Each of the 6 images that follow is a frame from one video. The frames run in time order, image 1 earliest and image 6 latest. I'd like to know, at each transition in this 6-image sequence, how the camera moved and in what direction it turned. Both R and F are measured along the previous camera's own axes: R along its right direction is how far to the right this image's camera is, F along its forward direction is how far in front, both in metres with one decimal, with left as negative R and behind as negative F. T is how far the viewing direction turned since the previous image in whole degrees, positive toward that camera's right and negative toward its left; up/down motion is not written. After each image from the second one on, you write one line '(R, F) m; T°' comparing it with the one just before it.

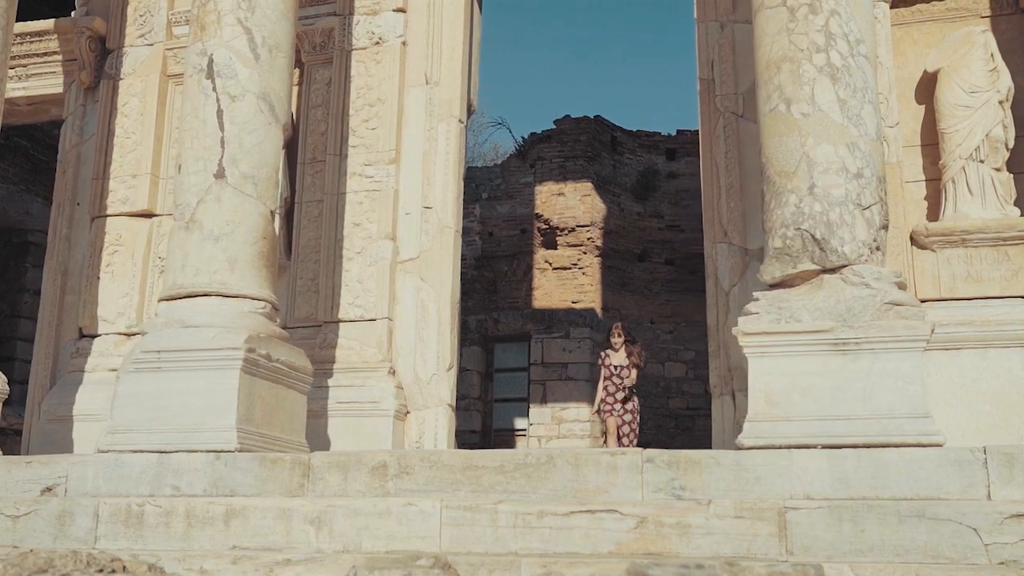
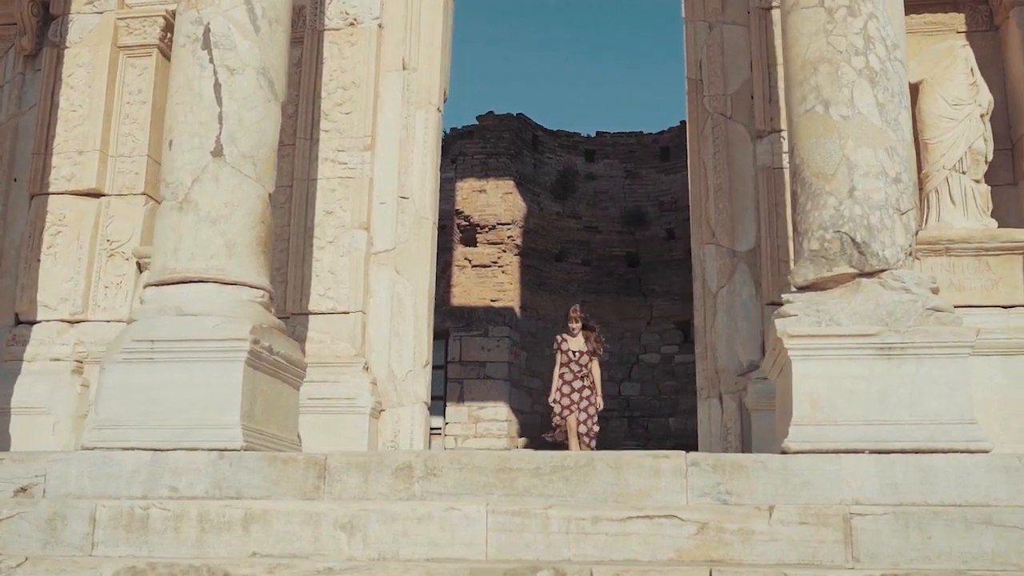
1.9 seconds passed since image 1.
(-0.7, +0.3) m; +7°
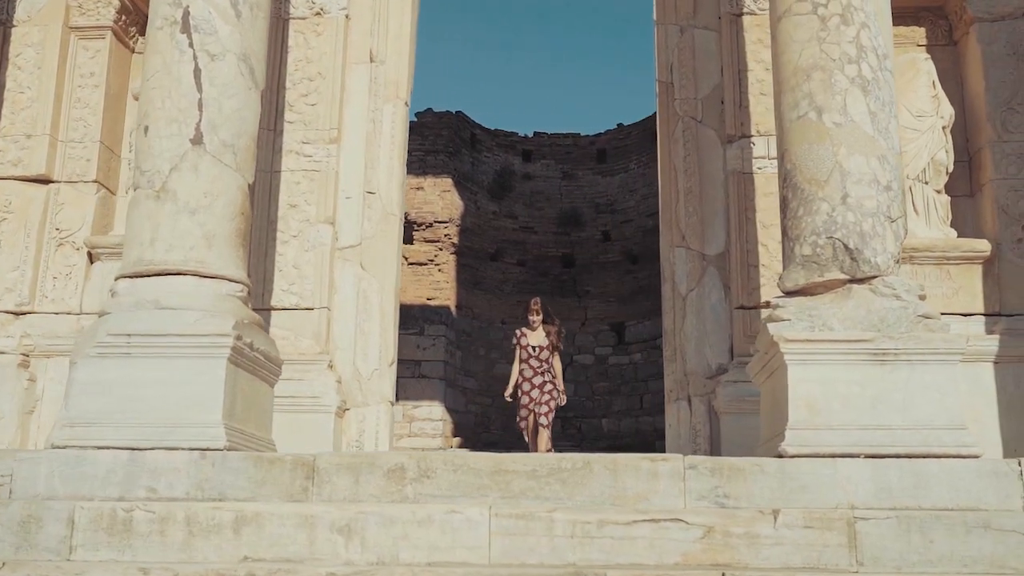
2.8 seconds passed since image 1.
(-0.4, +0.1) m; +5°
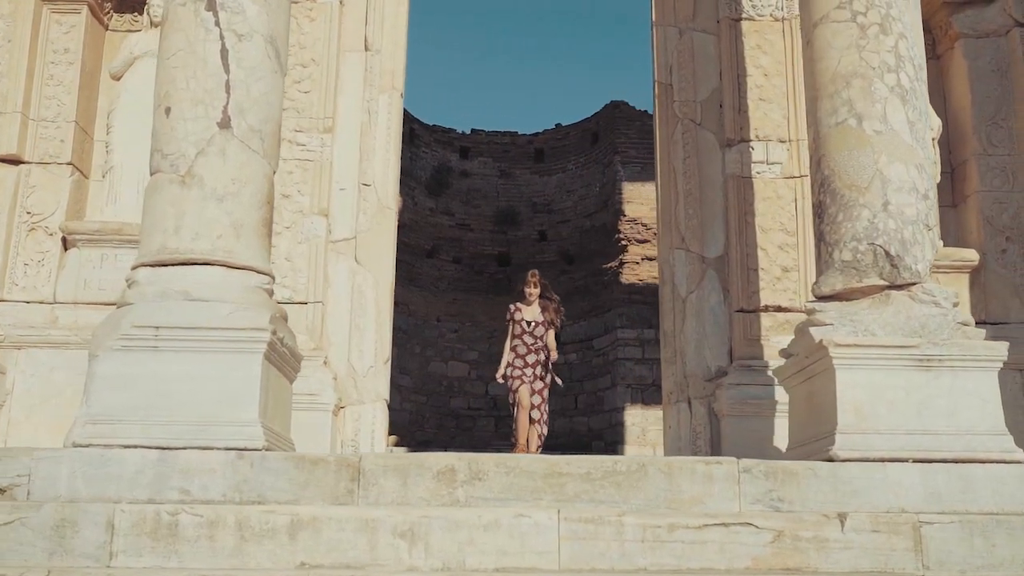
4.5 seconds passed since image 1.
(-0.7, +0.1) m; +6°
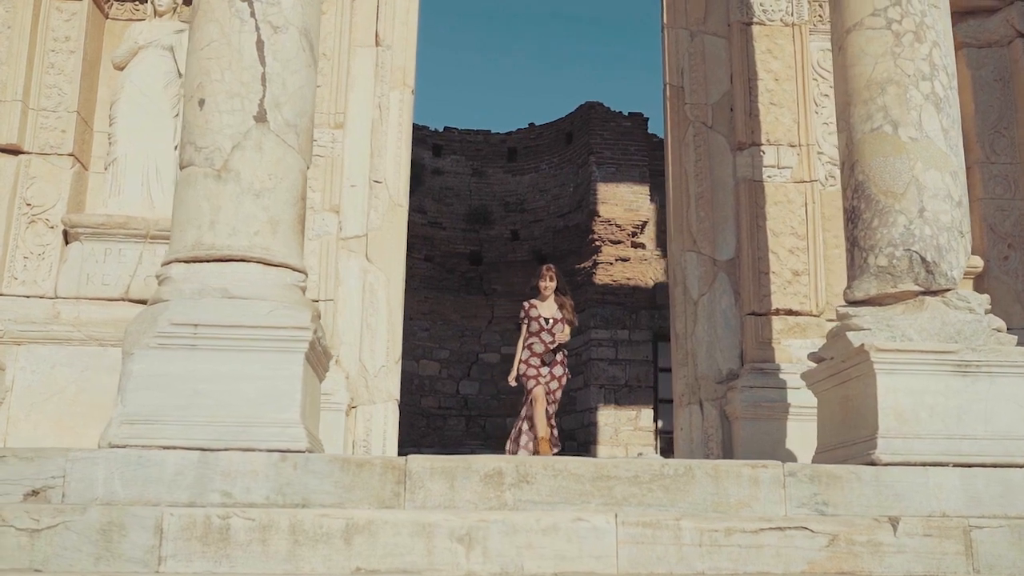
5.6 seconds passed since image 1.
(-0.4, +0.1) m; +3°
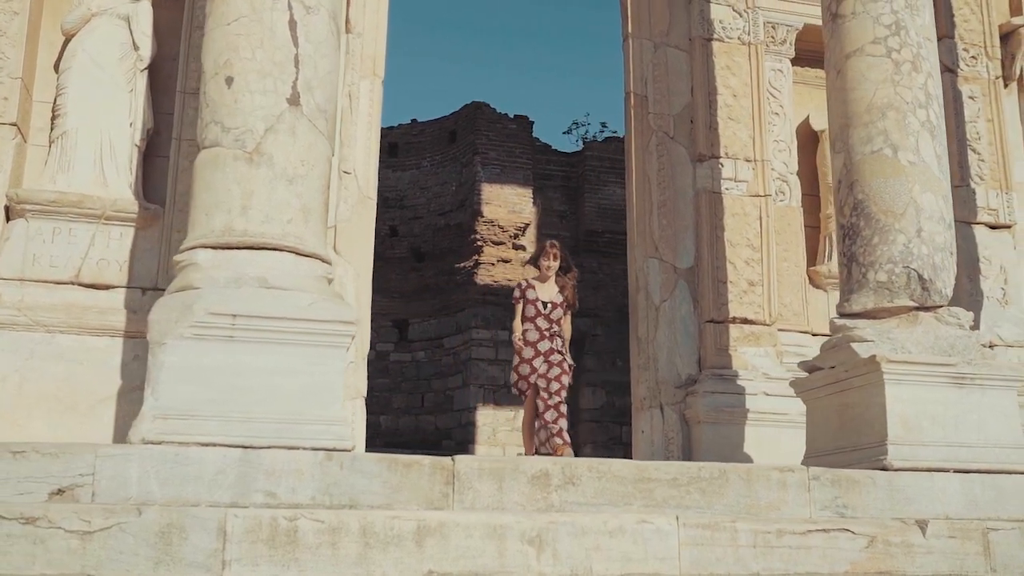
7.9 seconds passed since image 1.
(-1.0, +0.1) m; +10°
